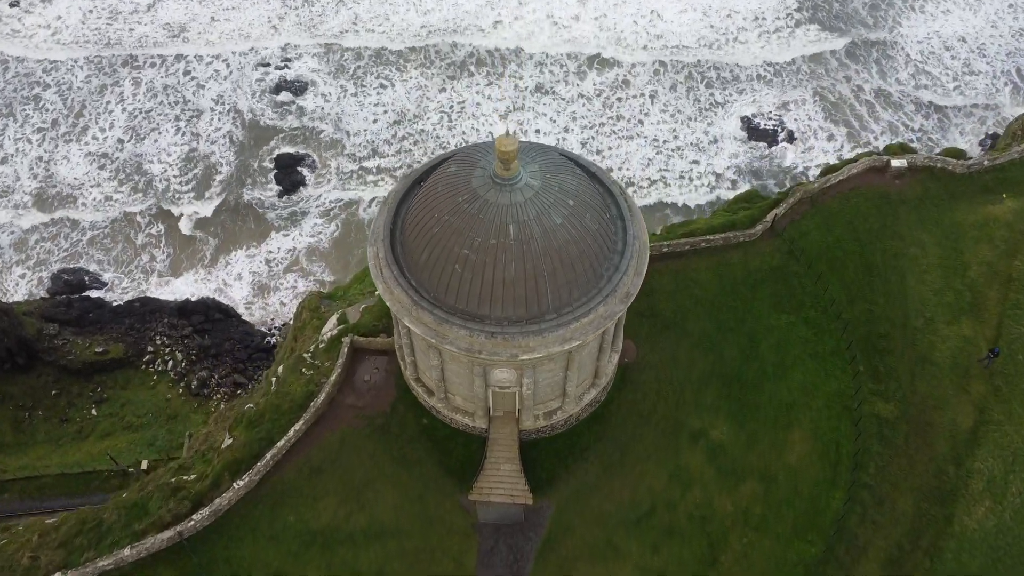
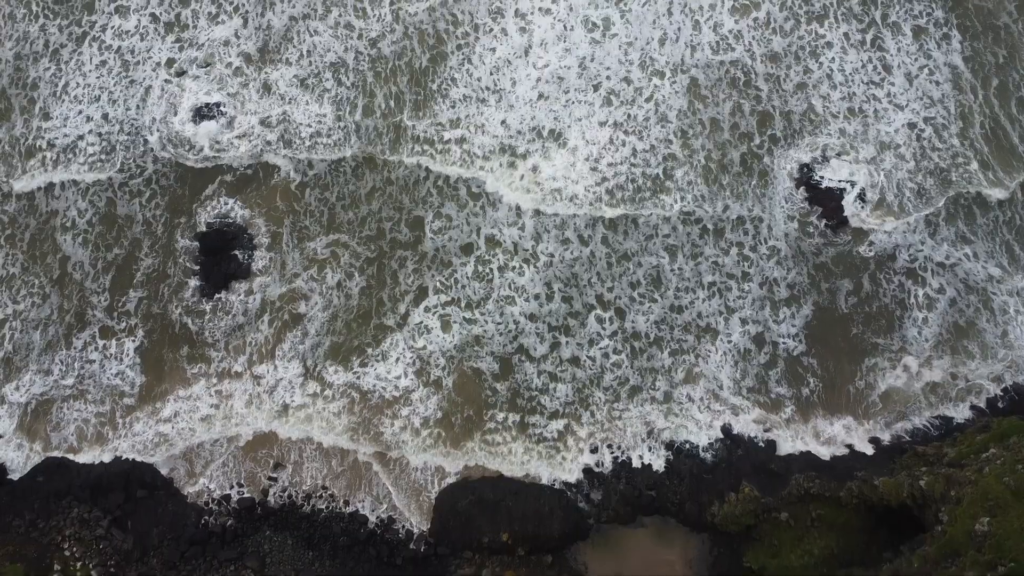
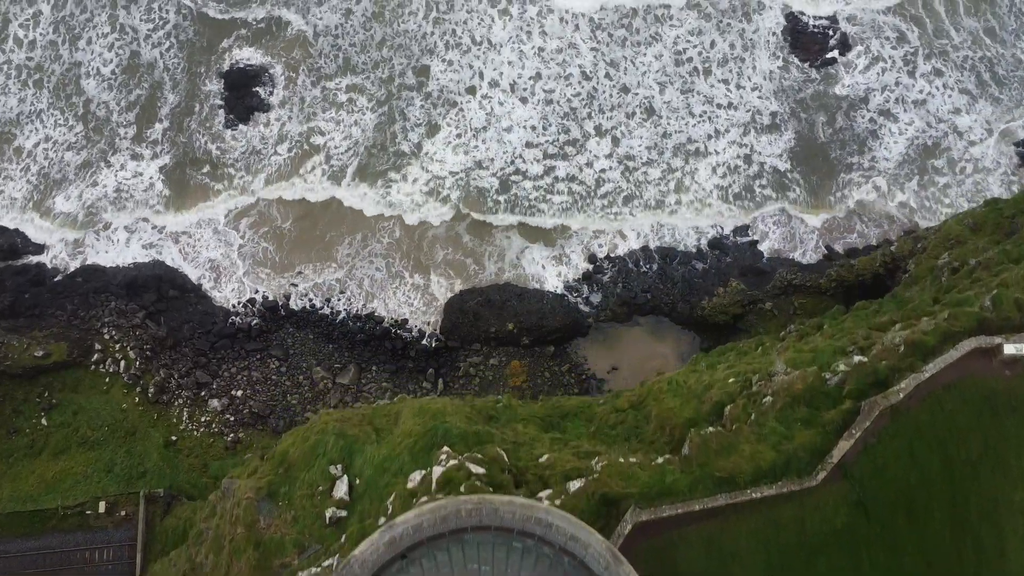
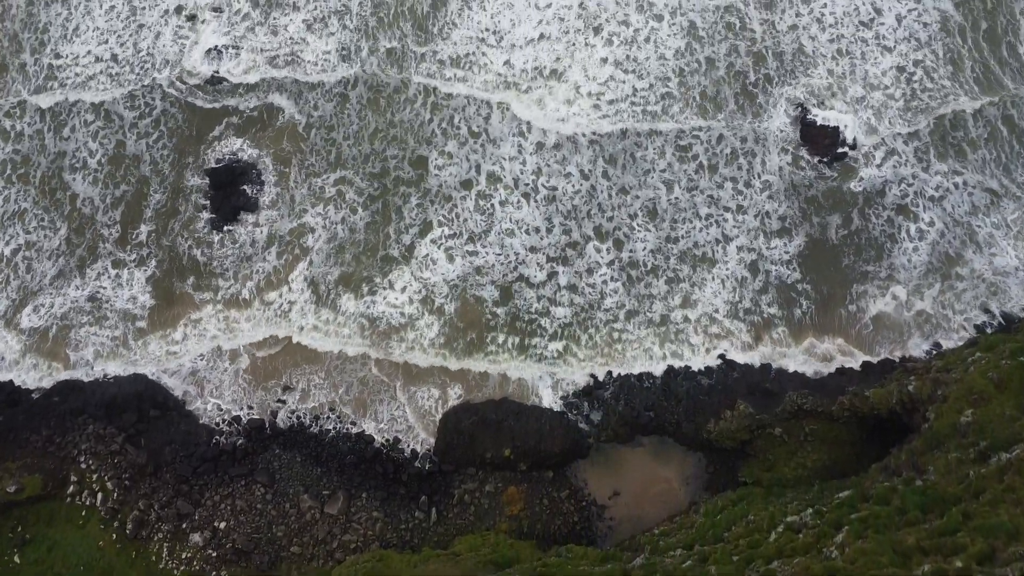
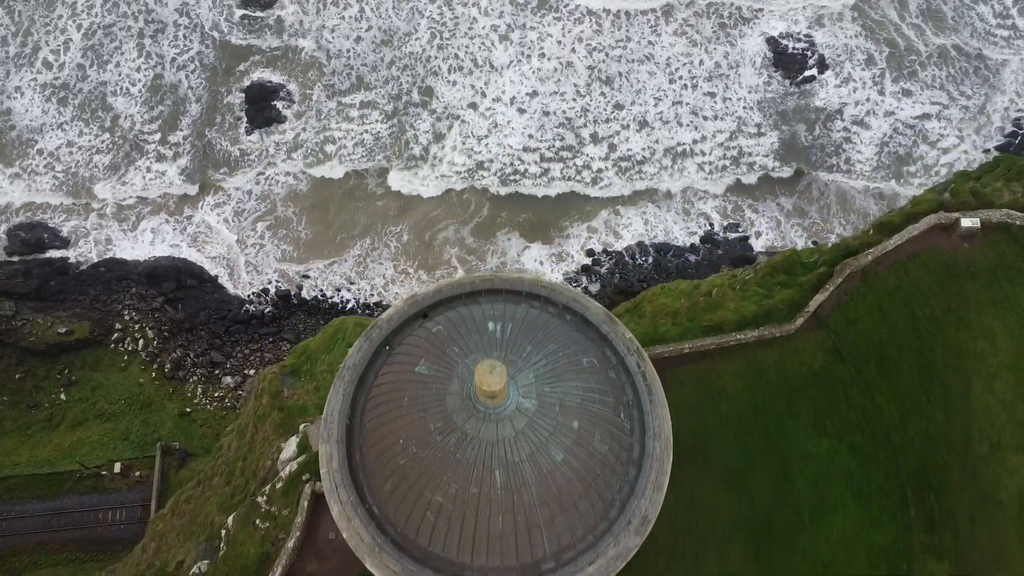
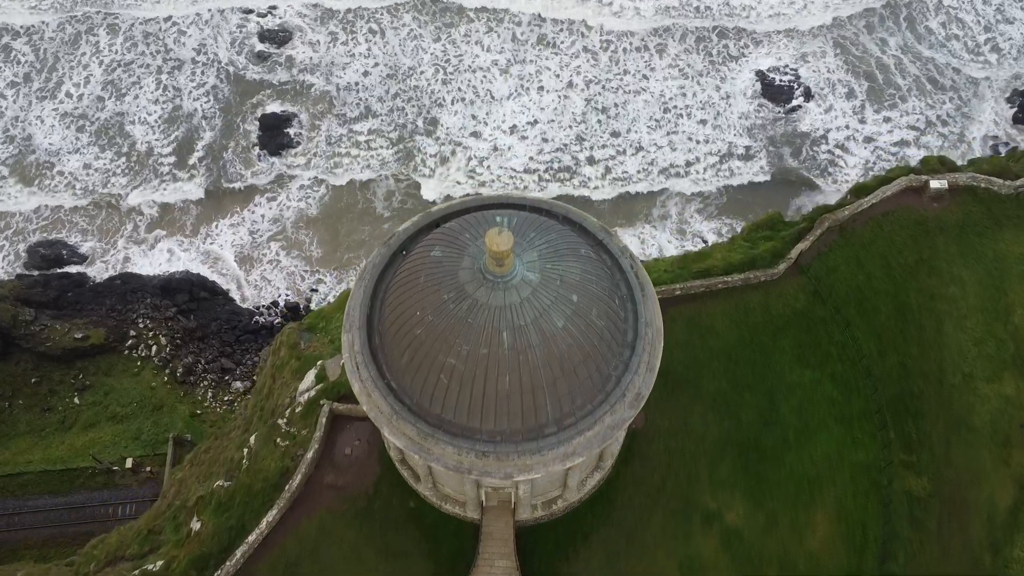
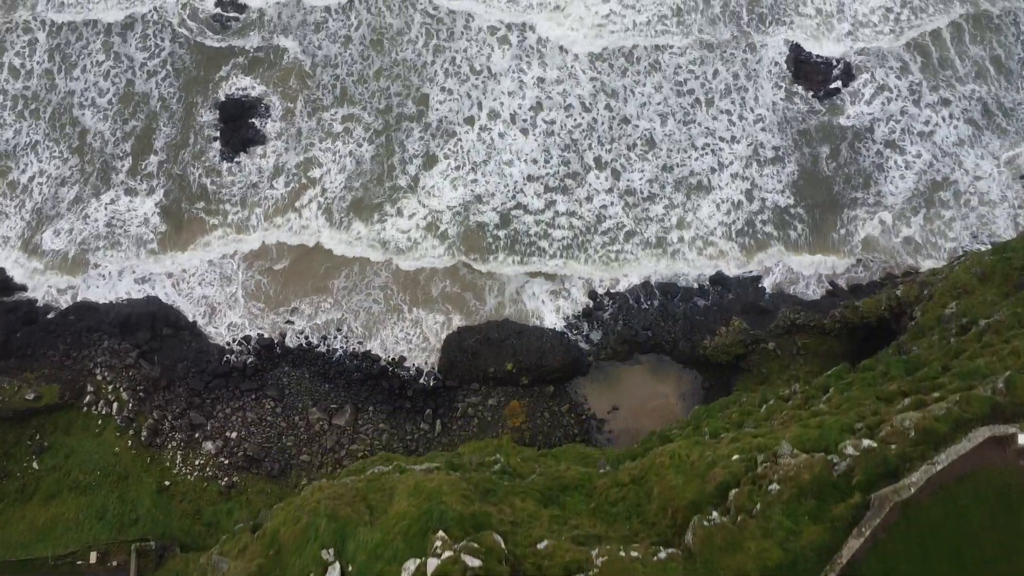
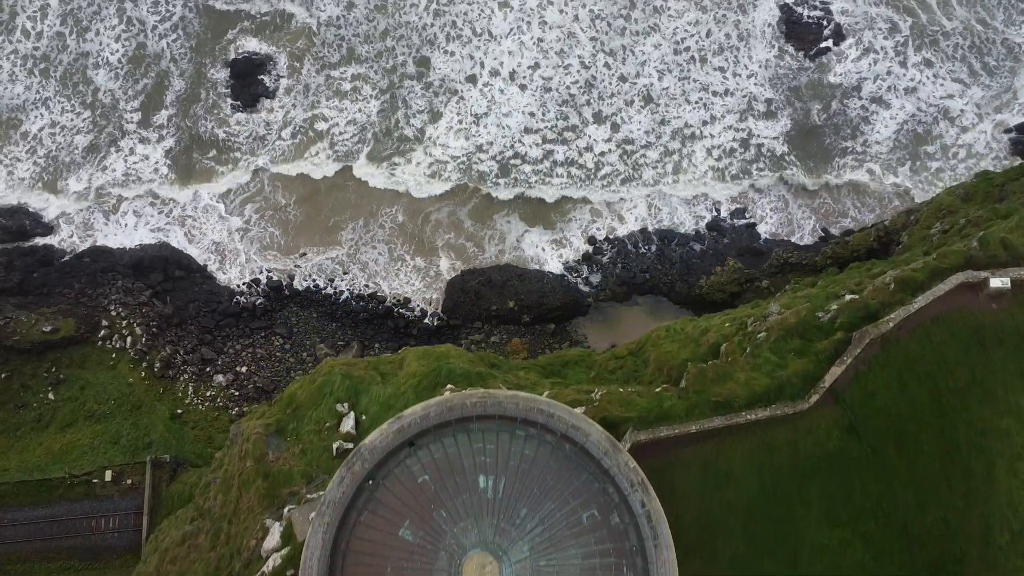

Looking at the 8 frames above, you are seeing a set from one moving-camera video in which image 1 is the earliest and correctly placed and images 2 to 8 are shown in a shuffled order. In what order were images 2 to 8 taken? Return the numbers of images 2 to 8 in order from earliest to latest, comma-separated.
6, 5, 8, 3, 7, 4, 2
